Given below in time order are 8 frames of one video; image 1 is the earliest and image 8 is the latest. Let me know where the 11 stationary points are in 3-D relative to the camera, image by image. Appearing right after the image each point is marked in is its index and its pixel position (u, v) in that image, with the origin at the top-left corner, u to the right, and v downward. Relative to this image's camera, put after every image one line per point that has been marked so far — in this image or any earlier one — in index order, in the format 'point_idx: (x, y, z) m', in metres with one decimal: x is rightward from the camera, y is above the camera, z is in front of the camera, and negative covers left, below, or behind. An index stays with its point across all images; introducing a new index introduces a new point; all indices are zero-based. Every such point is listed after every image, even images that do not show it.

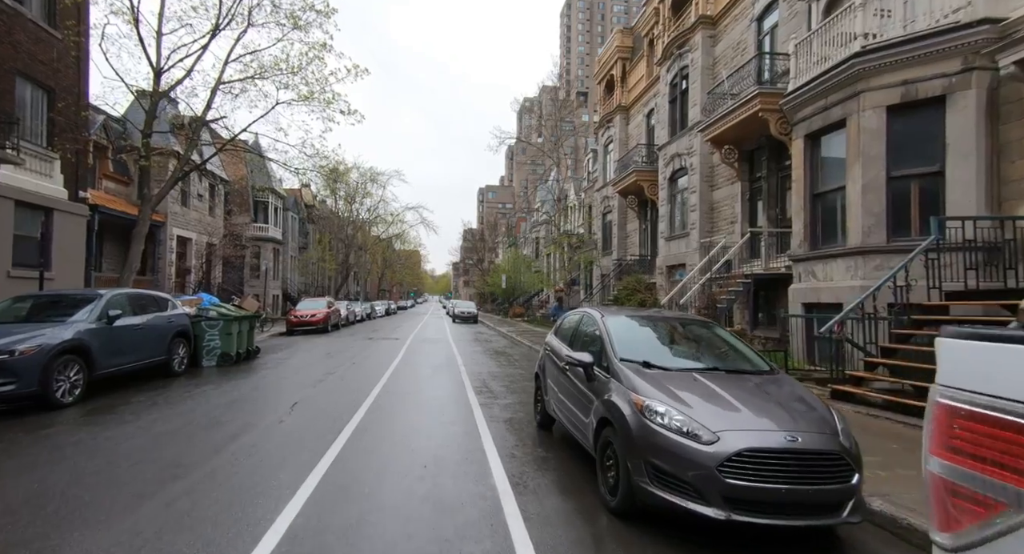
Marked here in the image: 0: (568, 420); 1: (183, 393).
0: (+0.6, -1.5, +5.3) m
1: (-5.7, -2.0, +8.8) m
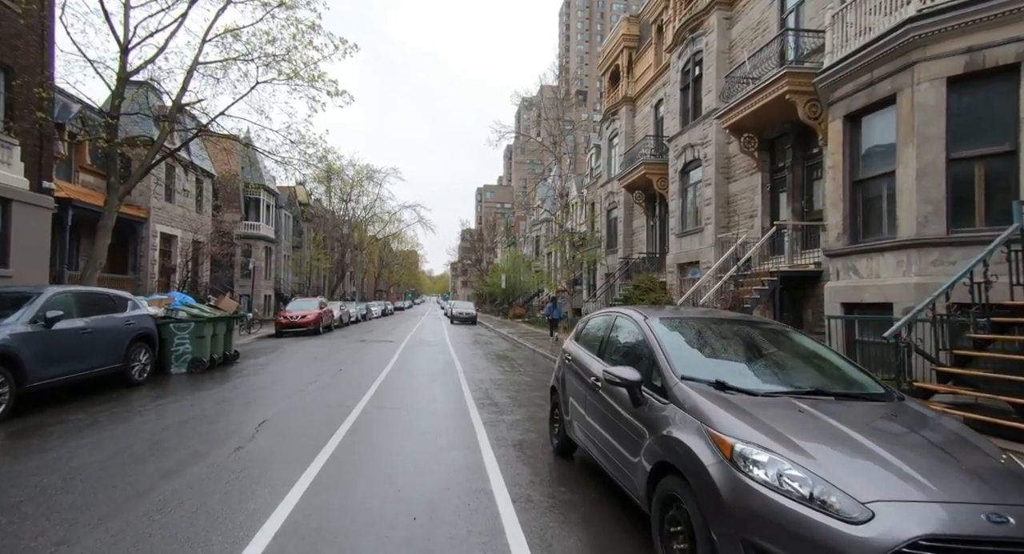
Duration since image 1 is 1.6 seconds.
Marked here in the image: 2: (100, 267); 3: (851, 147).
0: (+0.7, -1.4, +4.1) m
1: (-5.6, -1.9, +7.6) m
2: (-10.3, +0.2, +12.7) m
3: (+6.8, +2.6, +10.2) m
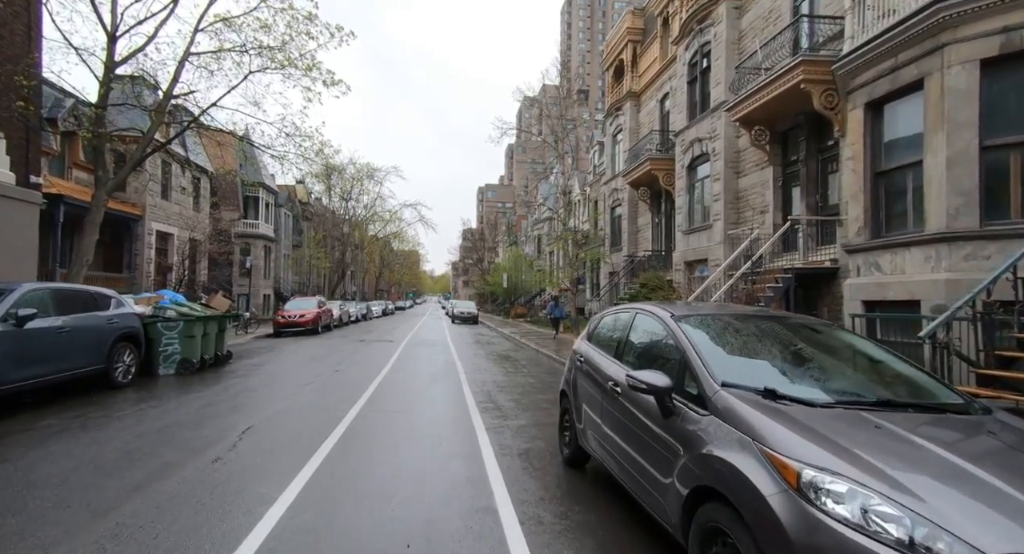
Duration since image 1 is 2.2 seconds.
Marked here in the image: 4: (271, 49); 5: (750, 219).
0: (+0.8, -1.4, +3.6) m
1: (-5.5, -1.9, +7.1) m
2: (-10.2, +0.3, +12.3) m
3: (+6.9, +2.7, +9.7) m
4: (-6.5, +6.1, +13.7) m
5: (+7.4, +1.8, +15.8) m
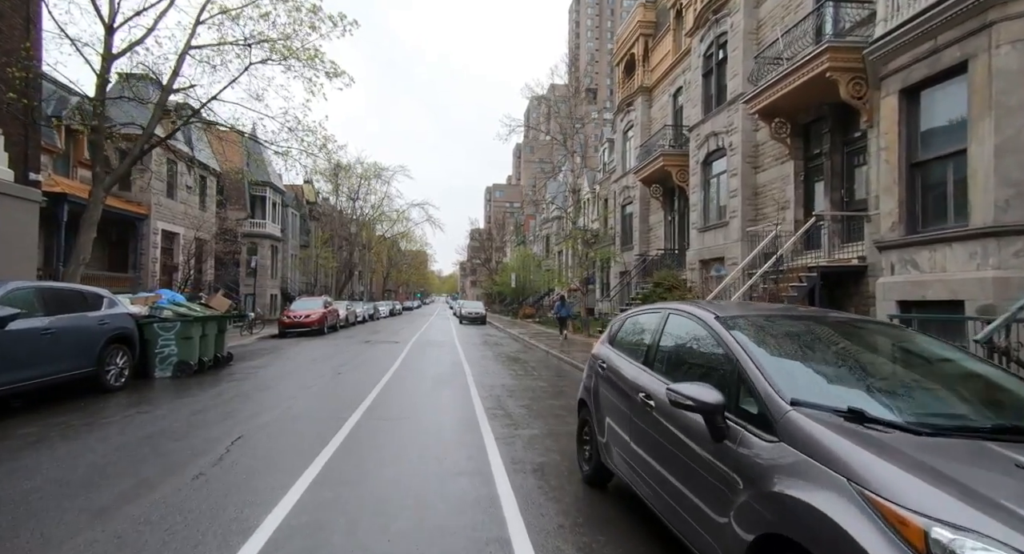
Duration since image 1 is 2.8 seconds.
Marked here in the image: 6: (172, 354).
0: (+0.9, -1.3, +3.1) m
1: (-5.3, -1.8, +6.7) m
2: (-10.0, +0.3, +11.9) m
3: (+7.1, +2.7, +9.1) m
4: (-6.2, +6.1, +13.3) m
5: (+7.7, +1.8, +15.2) m
6: (-6.7, -1.5, +10.1) m
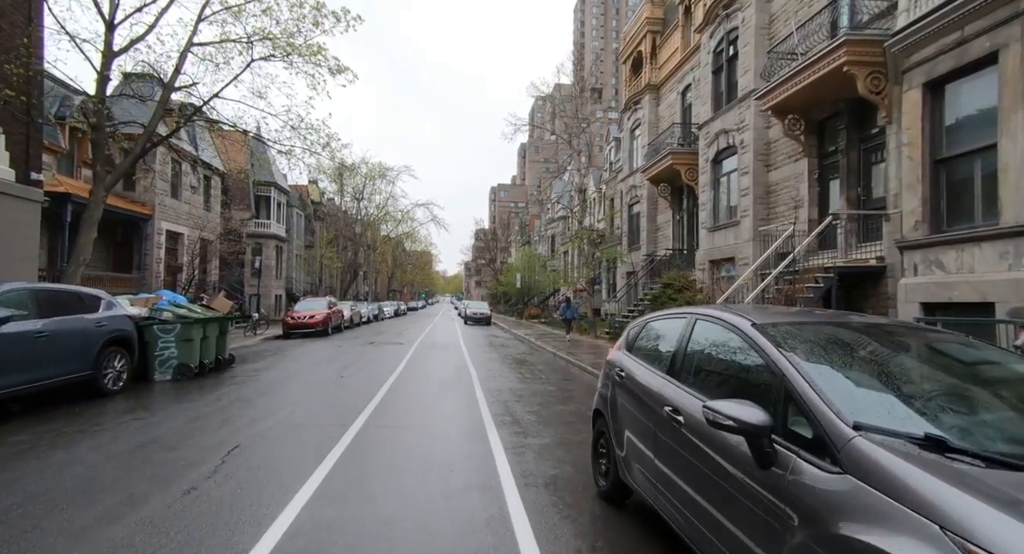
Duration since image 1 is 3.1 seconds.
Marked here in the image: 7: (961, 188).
0: (+1.0, -1.3, +2.8) m
1: (-5.2, -1.8, +6.4) m
2: (-9.8, +0.3, +11.7) m
3: (+7.2, +2.7, +8.7) m
4: (-6.0, +6.1, +13.1) m
5: (+7.9, +1.8, +14.8) m
6: (-6.6, -1.5, +9.9) m
7: (+7.4, +1.5, +8.4) m
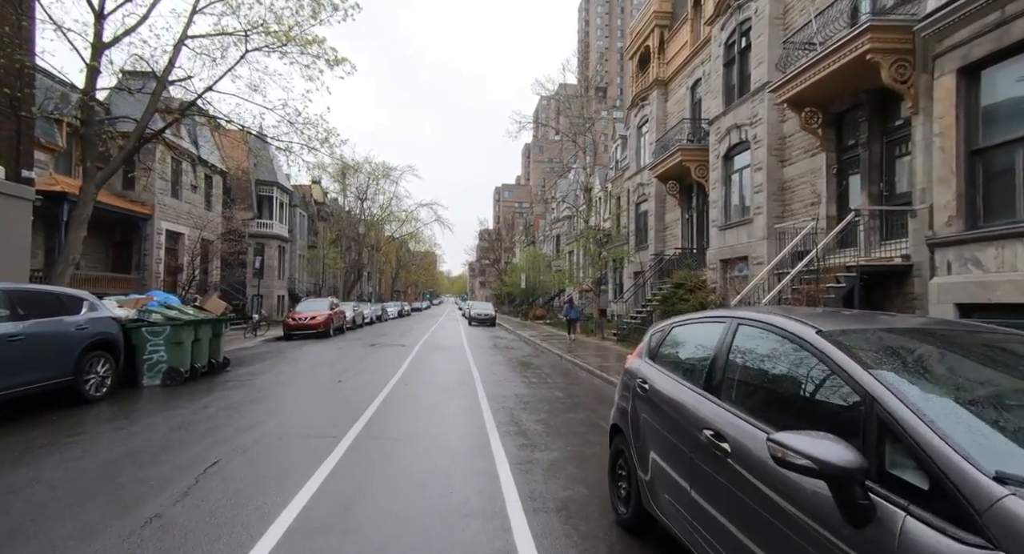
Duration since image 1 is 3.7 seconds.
0: (+1.0, -1.3, +2.3) m
1: (-5.1, -1.8, +6.0) m
2: (-9.7, +0.3, +11.3) m
3: (+7.3, +2.7, +8.2) m
4: (-5.9, +6.1, +12.6) m
5: (+8.0, +1.8, +14.3) m
6: (-6.5, -1.5, +9.4) m
7: (+7.4, +1.5, +7.8) m
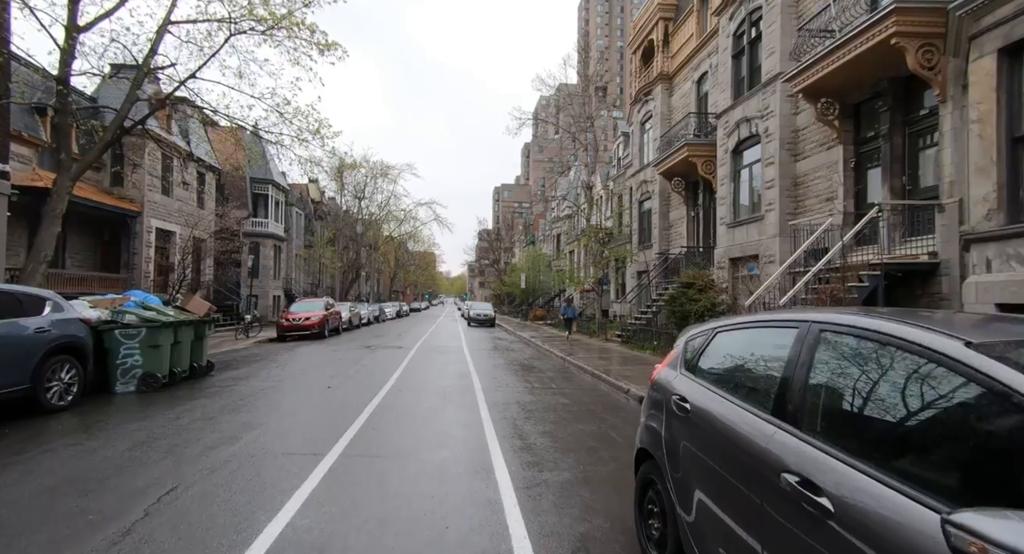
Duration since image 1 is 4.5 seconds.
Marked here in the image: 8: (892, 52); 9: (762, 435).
0: (+1.1, -1.3, +1.6) m
1: (-5.1, -1.8, +5.3) m
2: (-9.7, +0.3, +10.6) m
3: (+7.3, +2.7, +7.5) m
4: (-5.9, +6.1, +12.0) m
5: (+8.0, +1.9, +13.6) m
6: (-6.4, -1.5, +8.7) m
7: (+7.5, +1.5, +7.2) m
8: (+7.7, +4.6, +10.3) m
9: (+1.1, -0.7, +2.3) m
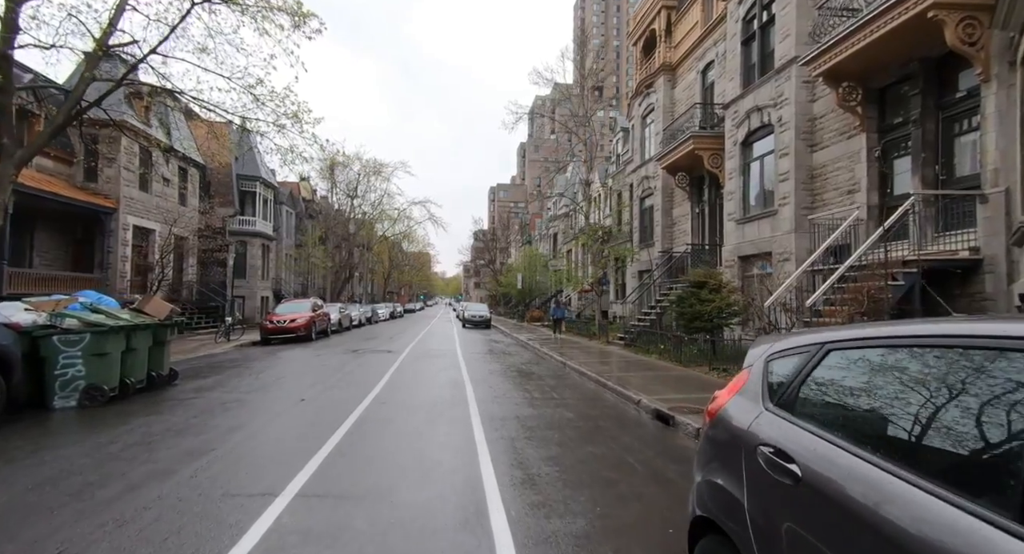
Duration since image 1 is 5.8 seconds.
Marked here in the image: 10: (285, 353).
0: (+1.1, -1.2, +0.6) m
1: (-5.1, -1.8, +4.2) m
2: (-9.7, +0.4, +9.5) m
3: (+7.3, +2.8, +6.5) m
4: (-6.0, +6.1, +10.9) m
5: (+7.9, +1.9, +12.7) m
6: (-6.5, -1.5, +7.6) m
7: (+7.5, +1.5, +6.2) m
8: (+7.6, +4.6, +9.4) m
9: (+1.1, -0.7, +1.3) m
10: (-7.4, -2.5, +16.7) m
